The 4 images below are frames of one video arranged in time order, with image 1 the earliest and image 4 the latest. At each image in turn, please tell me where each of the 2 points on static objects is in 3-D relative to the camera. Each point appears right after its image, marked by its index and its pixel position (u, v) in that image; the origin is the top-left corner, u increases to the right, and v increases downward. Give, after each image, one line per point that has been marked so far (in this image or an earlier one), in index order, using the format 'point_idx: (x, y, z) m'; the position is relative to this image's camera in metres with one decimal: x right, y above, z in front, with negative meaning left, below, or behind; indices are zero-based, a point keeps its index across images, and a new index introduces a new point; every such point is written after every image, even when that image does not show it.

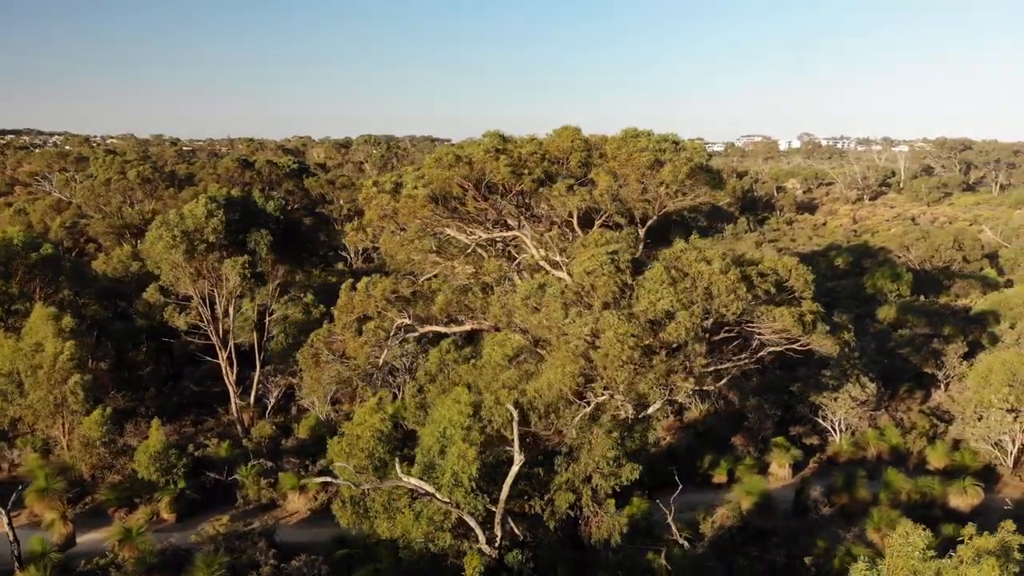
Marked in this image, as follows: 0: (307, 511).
0: (-4.7, -5.1, +13.1) m
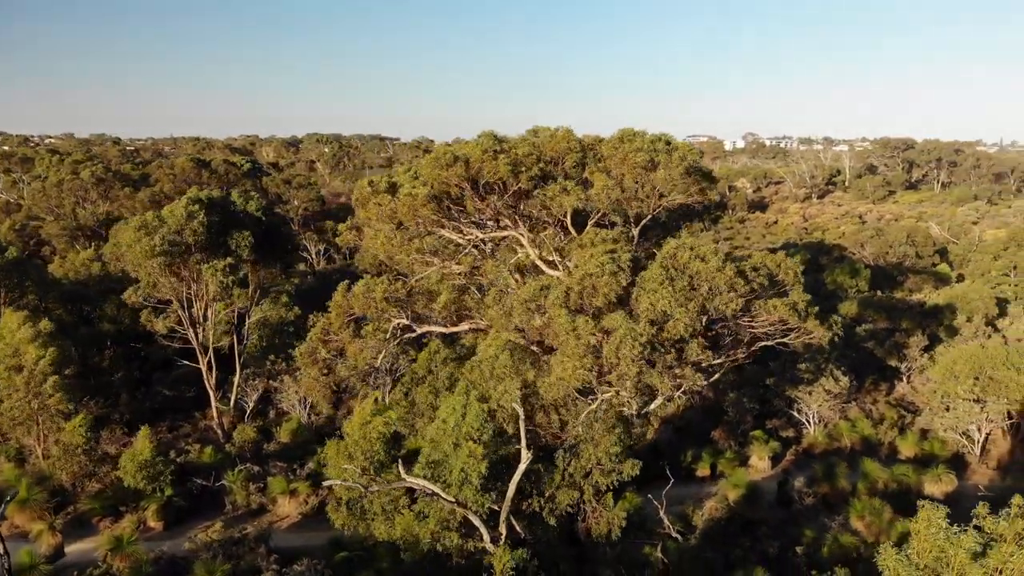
0: (-4.8, -5.1, +12.9) m
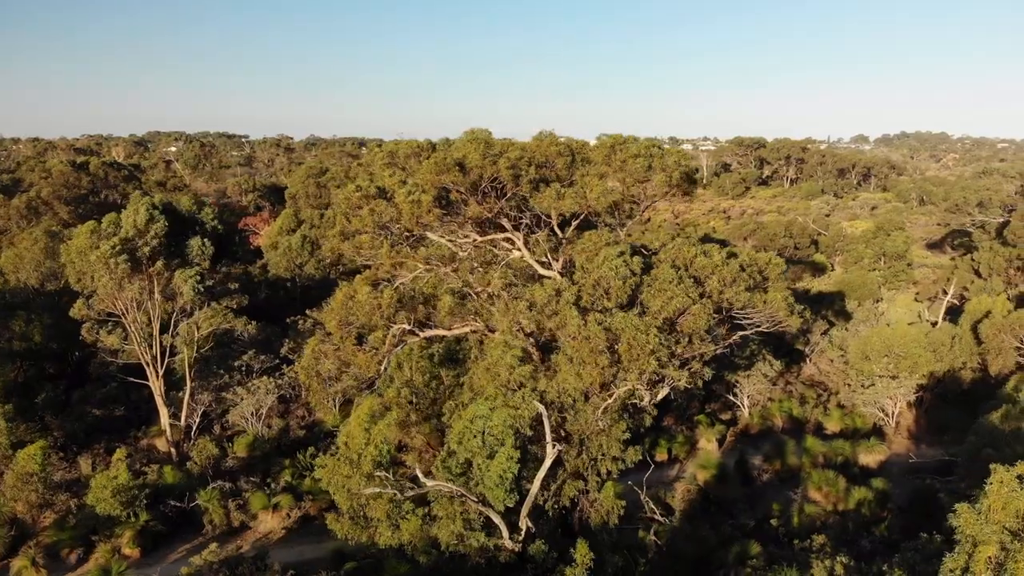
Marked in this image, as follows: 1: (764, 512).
0: (-5.0, -5.2, +12.5) m
1: (+6.1, -5.4, +13.9) m
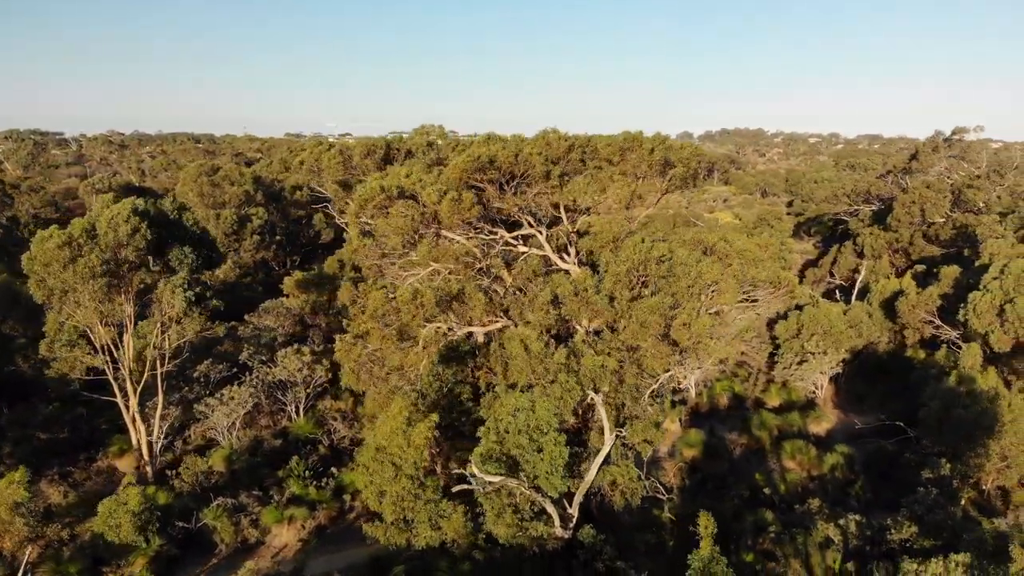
0: (-4.5, -5.4, +12.2) m
1: (+6.2, -5.1, +15.1) m
